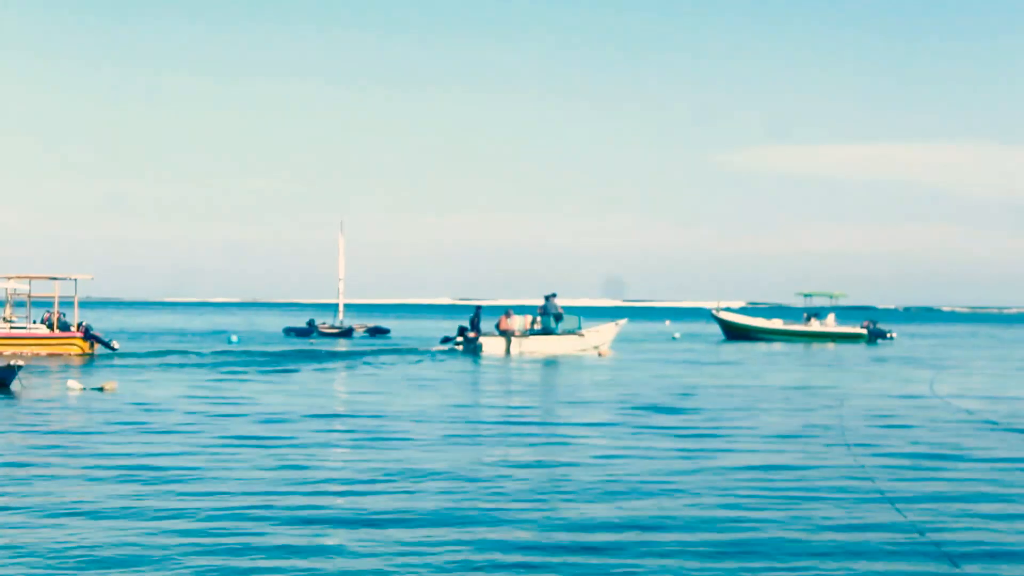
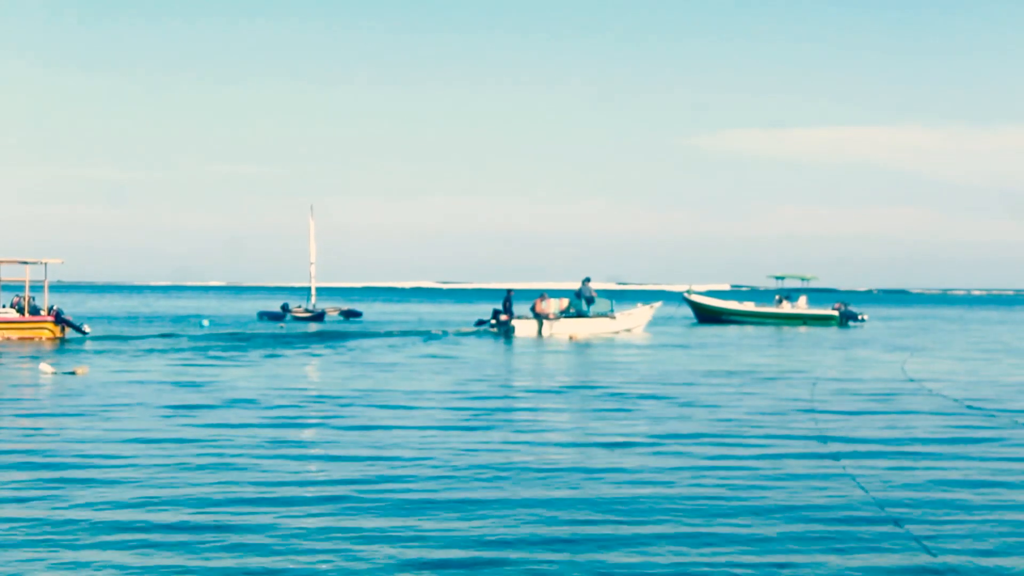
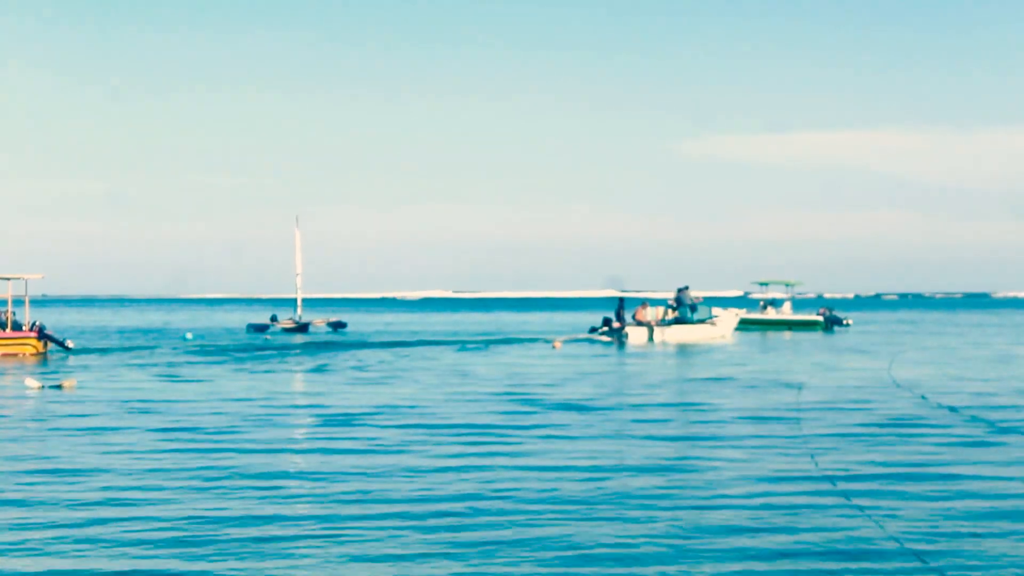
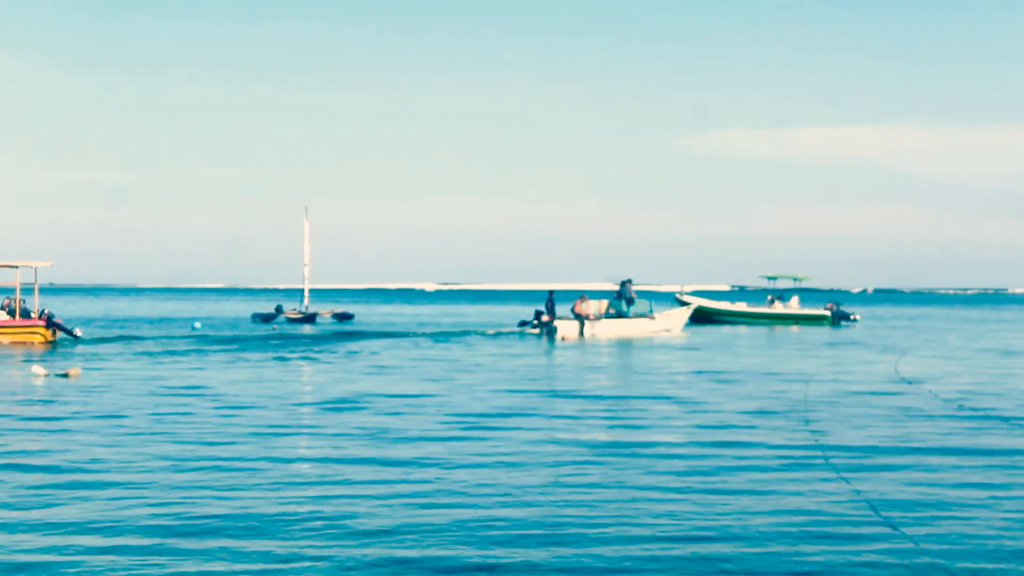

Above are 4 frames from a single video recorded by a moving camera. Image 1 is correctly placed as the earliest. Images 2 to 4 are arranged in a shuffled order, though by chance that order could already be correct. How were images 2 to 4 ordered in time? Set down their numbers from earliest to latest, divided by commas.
2, 4, 3
